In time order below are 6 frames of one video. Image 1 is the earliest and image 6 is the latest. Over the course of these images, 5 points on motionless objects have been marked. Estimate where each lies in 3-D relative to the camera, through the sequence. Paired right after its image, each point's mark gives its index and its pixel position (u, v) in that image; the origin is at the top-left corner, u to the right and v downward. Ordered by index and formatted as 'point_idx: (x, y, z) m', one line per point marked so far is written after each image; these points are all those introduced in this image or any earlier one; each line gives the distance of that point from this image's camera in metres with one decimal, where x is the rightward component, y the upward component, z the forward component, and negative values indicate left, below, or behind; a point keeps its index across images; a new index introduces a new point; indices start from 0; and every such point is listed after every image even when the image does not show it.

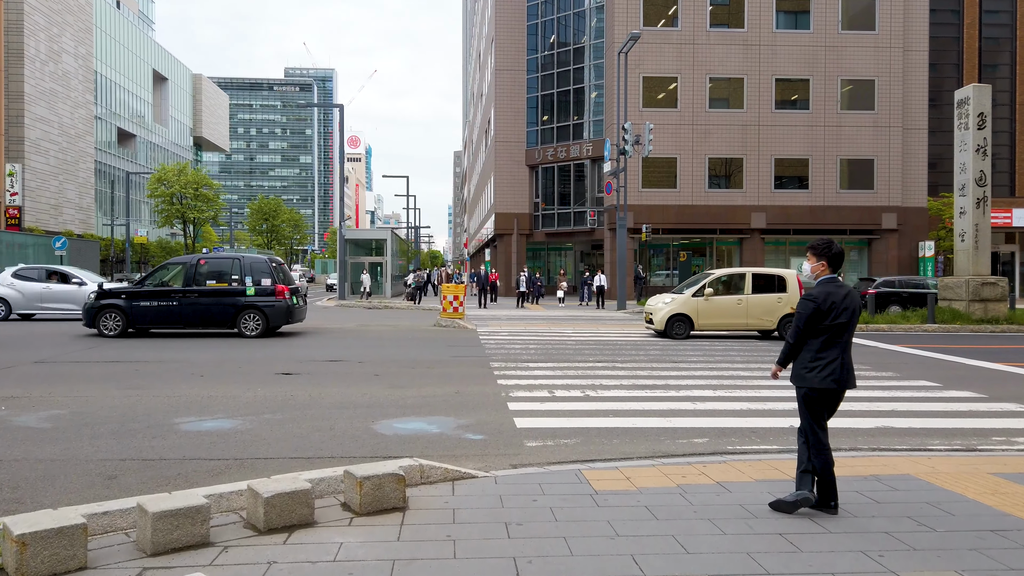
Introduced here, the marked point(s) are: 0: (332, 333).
0: (-4.1, -1.1, +17.7) m
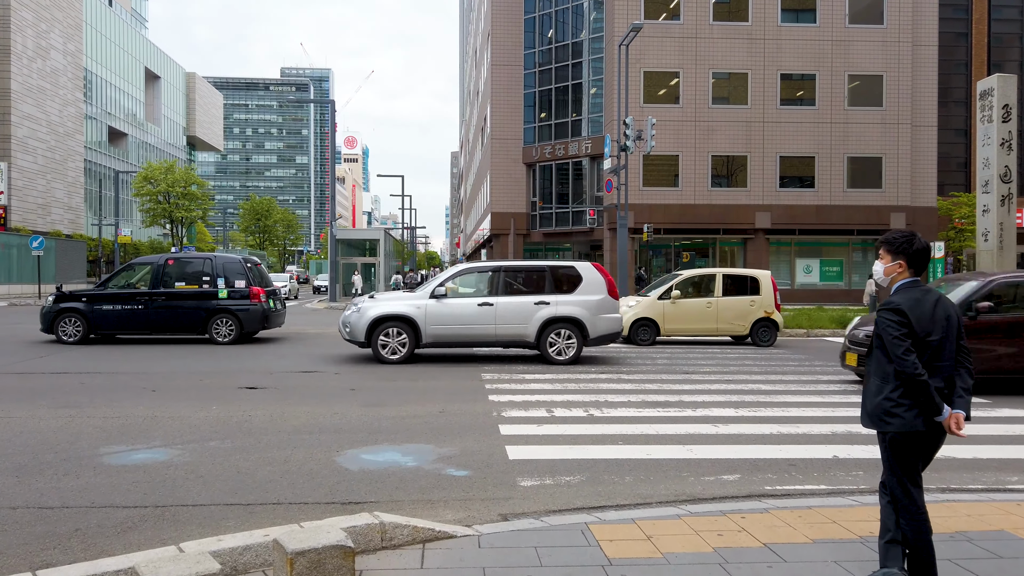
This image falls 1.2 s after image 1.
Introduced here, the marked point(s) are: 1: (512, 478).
0: (-4.2, -1.1, +16.4) m
1: (0.0, -1.4, +5.9) m
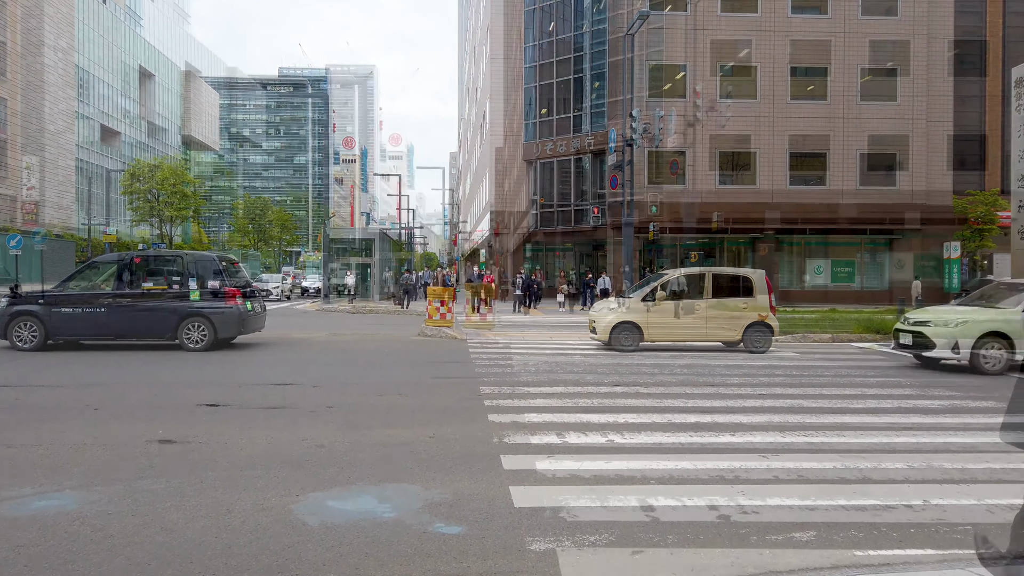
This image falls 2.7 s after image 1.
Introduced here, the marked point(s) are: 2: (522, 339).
0: (-3.6, -1.0, +15.2) m
1: (0.0, -1.4, +4.4) m
2: (+0.5, -1.0, +18.3) m
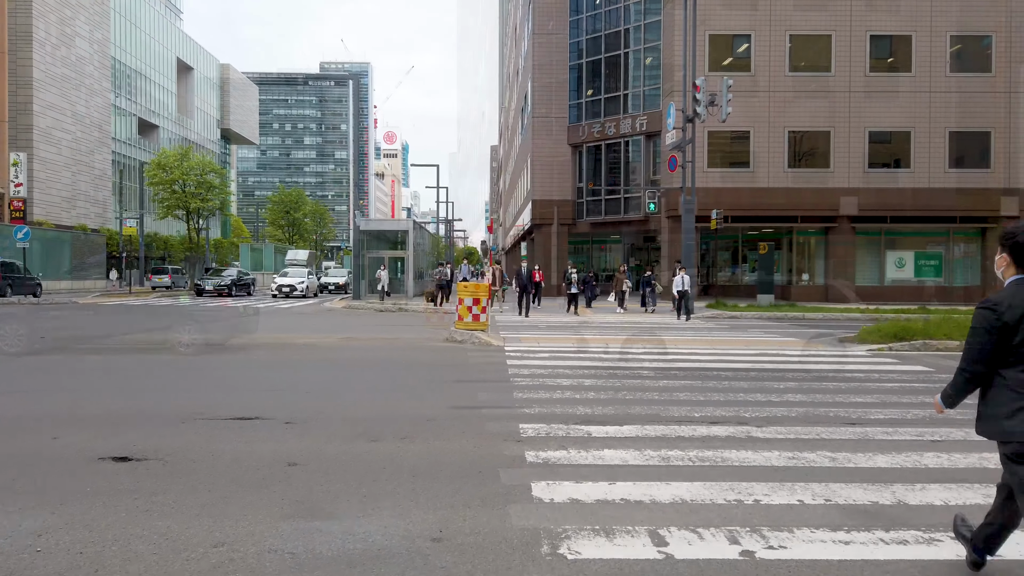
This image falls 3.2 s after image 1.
0: (-3.4, -1.0, +12.2) m
1: (+0.2, -1.4, +1.5) m
2: (+0.7, -1.0, +15.4) m
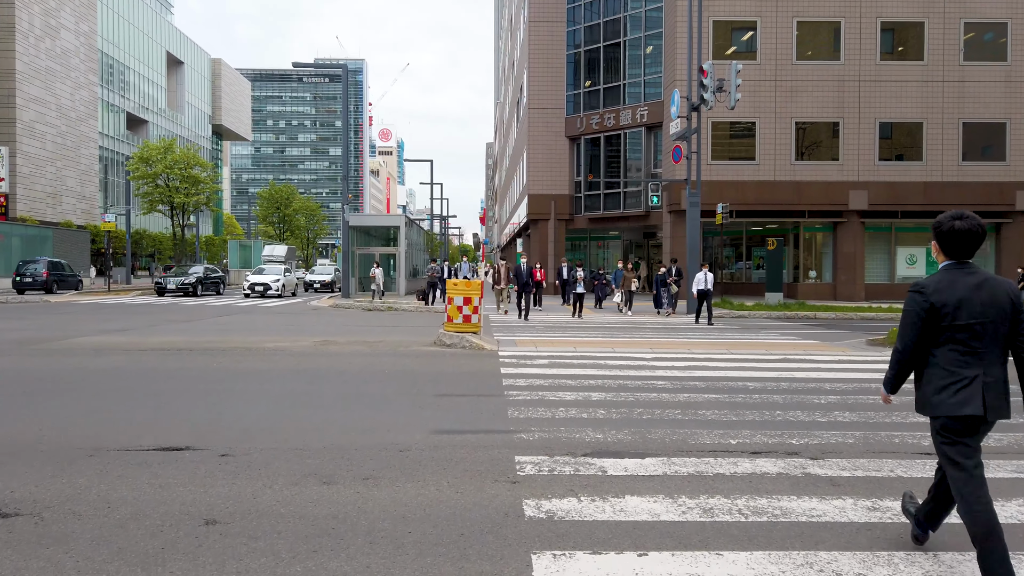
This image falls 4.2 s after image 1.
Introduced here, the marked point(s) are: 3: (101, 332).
0: (-3.5, -1.0, +10.8) m
1: (+0.2, -1.4, +0.1) m
2: (+0.6, -1.0, +14.0) m
3: (-8.1, -0.9, +15.0) m
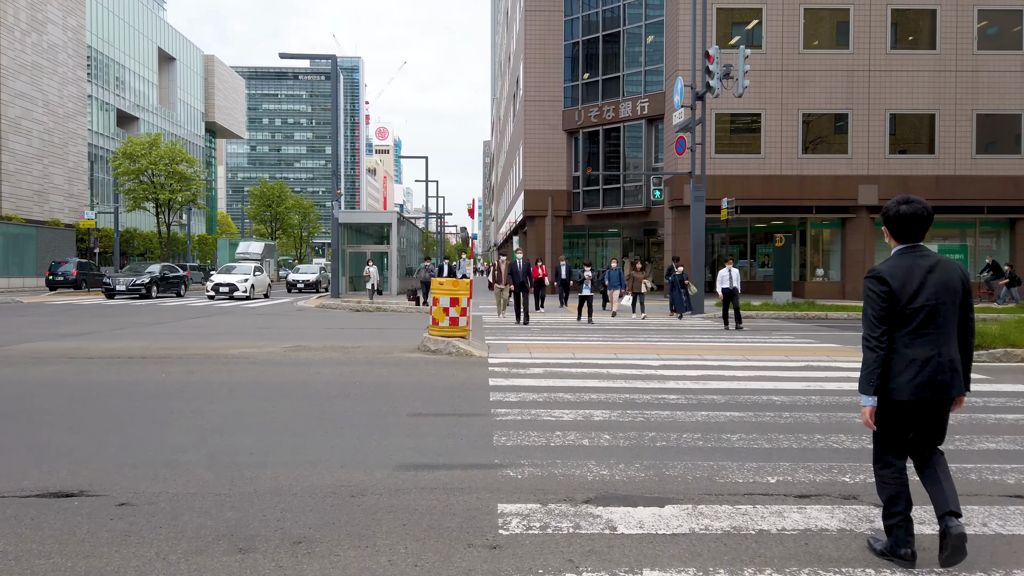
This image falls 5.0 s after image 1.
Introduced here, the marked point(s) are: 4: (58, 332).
0: (-3.6, -1.0, +9.6) m
1: (+0.1, -1.5, -1.2) m
2: (+0.5, -1.0, +12.8) m
3: (-8.2, -0.9, +13.8) m
4: (-8.7, -0.9, +14.8) m
